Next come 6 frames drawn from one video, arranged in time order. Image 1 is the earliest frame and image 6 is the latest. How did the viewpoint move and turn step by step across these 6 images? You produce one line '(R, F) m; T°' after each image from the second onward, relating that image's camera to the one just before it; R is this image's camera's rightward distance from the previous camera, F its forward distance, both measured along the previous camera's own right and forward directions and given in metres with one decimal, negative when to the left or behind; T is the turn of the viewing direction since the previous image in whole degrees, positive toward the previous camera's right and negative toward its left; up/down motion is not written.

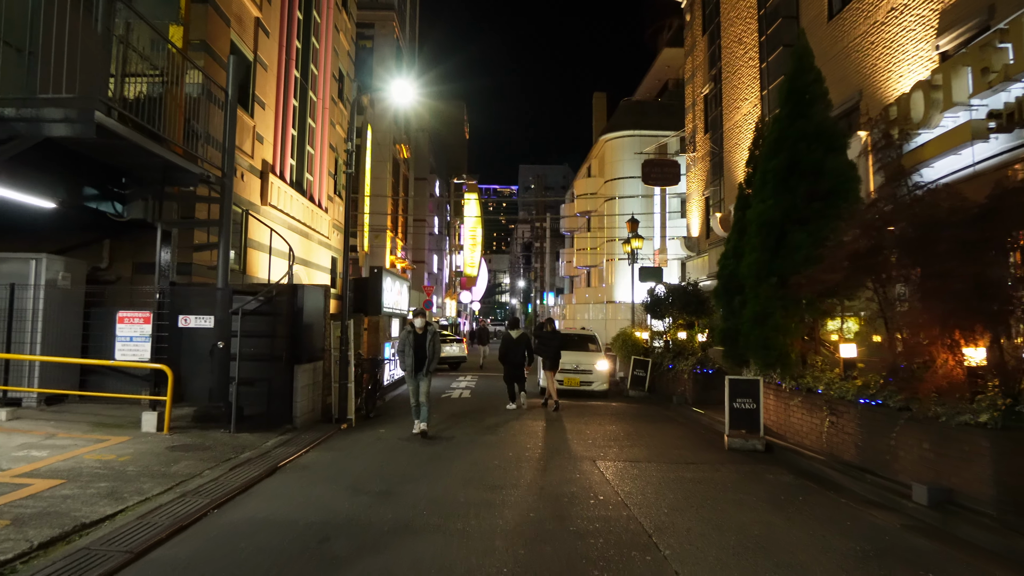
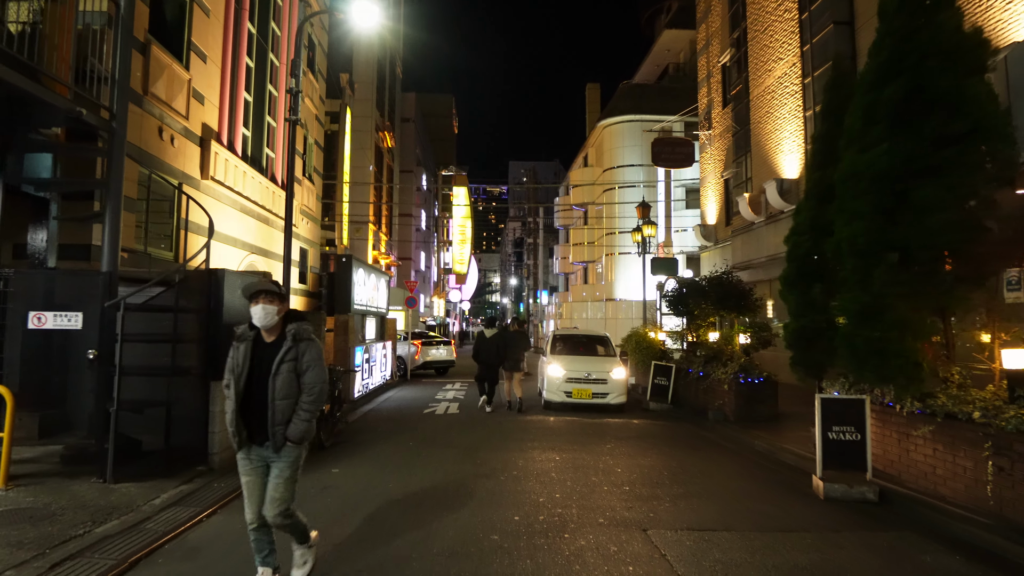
(-0.1, +2.8) m; +1°
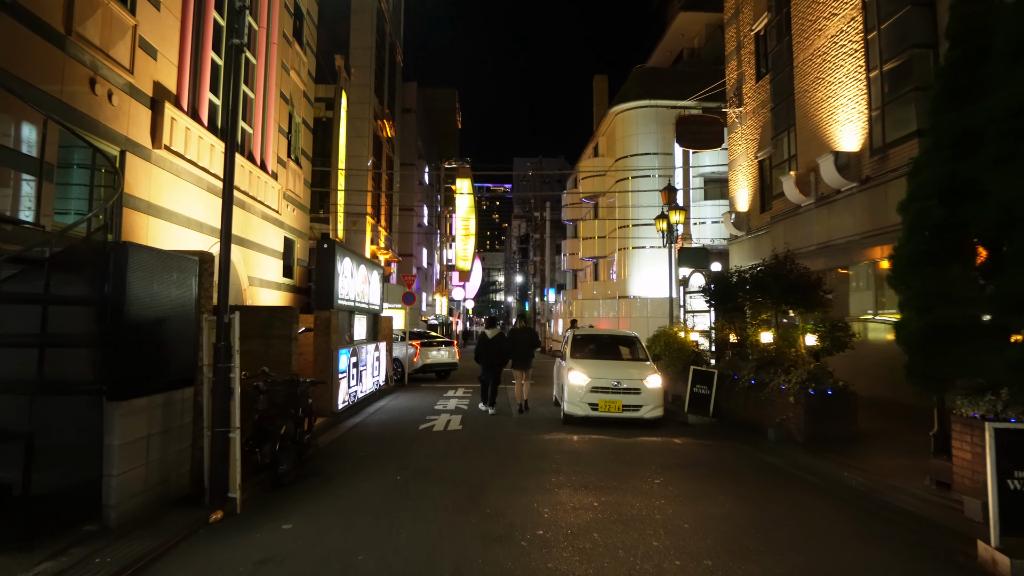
(-0.2, +2.2) m; 0°
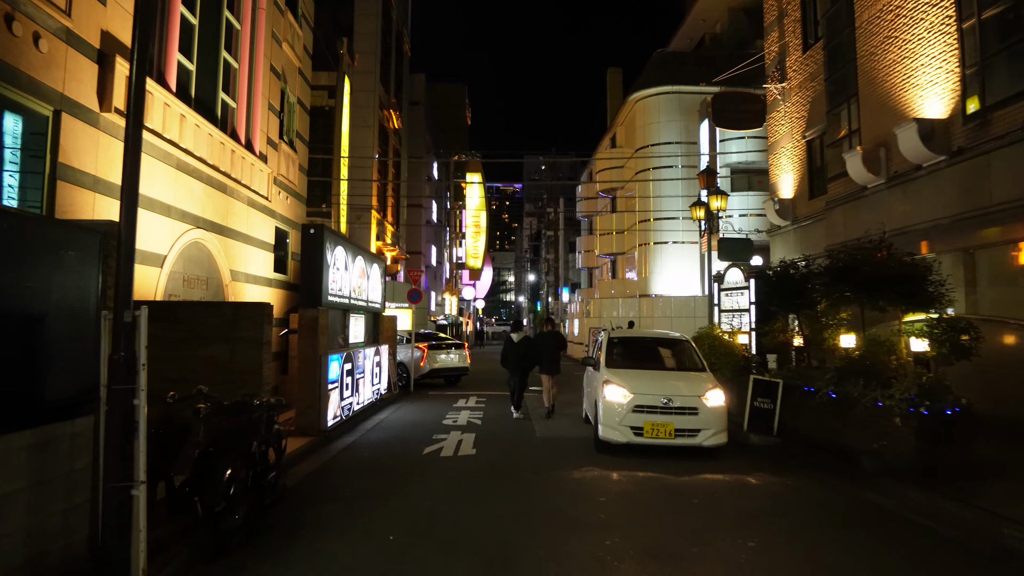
(-0.2, +2.0) m; -1°
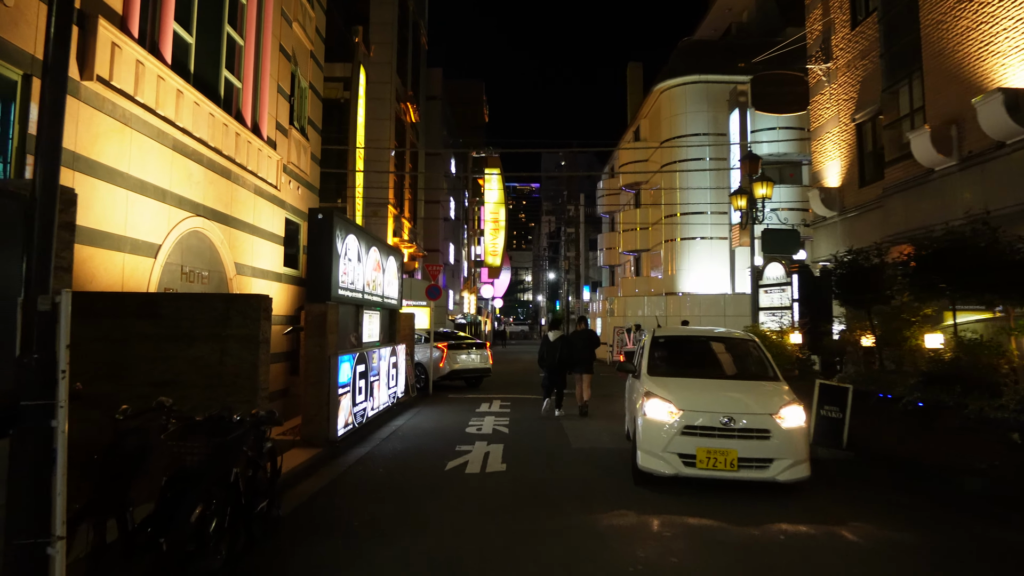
(-0.2, +1.1) m; -1°
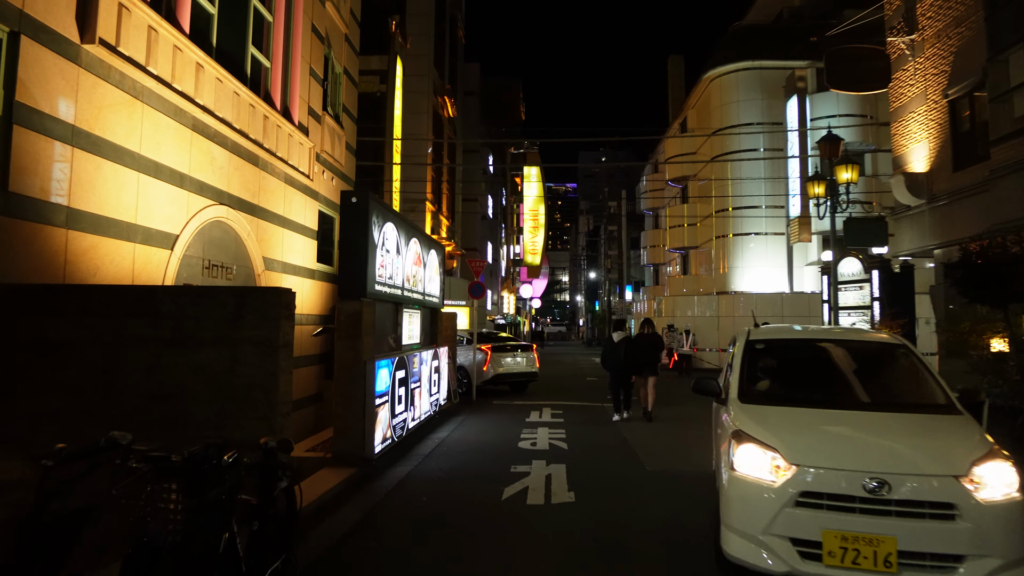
(-0.3, +1.2) m; -3°
